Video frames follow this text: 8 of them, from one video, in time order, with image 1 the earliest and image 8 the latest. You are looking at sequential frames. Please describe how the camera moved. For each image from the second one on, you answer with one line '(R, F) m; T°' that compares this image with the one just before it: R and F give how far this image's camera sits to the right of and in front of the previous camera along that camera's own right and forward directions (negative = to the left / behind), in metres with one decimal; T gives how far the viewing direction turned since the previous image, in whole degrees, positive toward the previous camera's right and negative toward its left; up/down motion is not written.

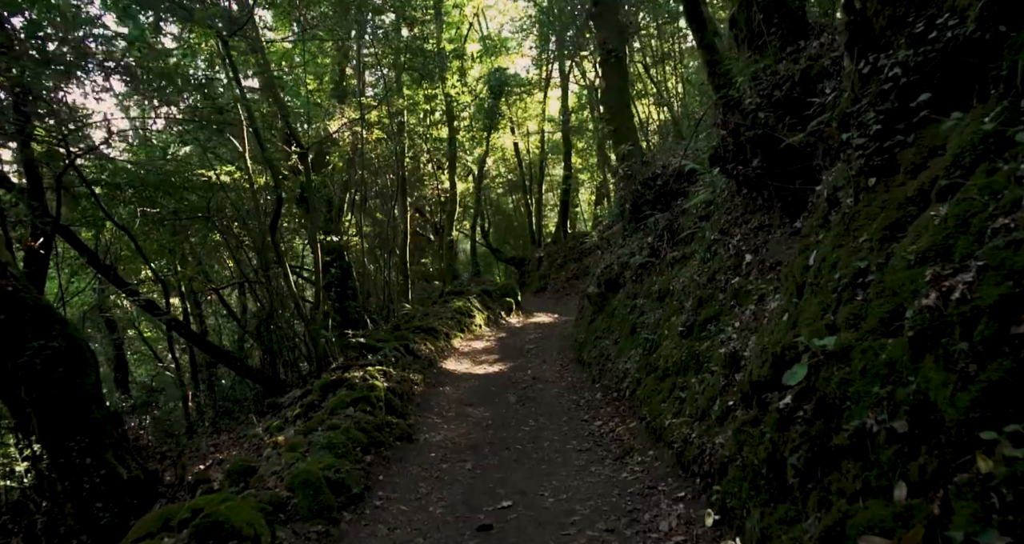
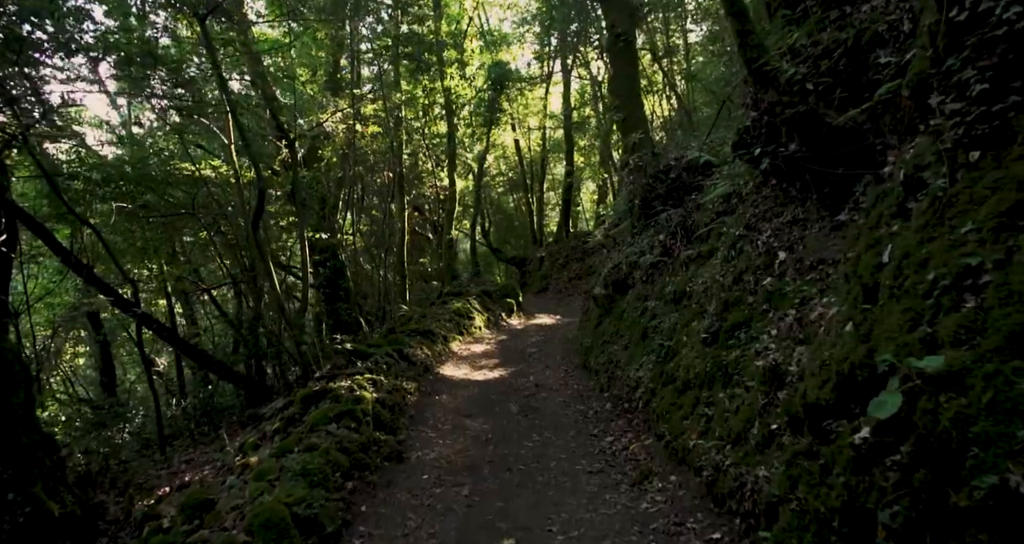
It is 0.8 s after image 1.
(0.0, +0.9) m; 0°
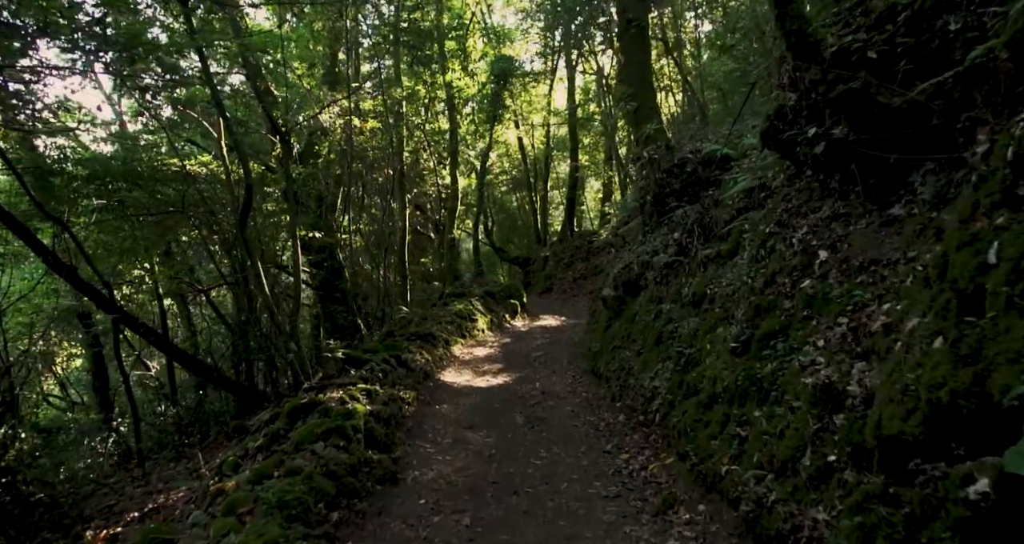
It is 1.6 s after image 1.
(0.0, +0.8) m; 0°
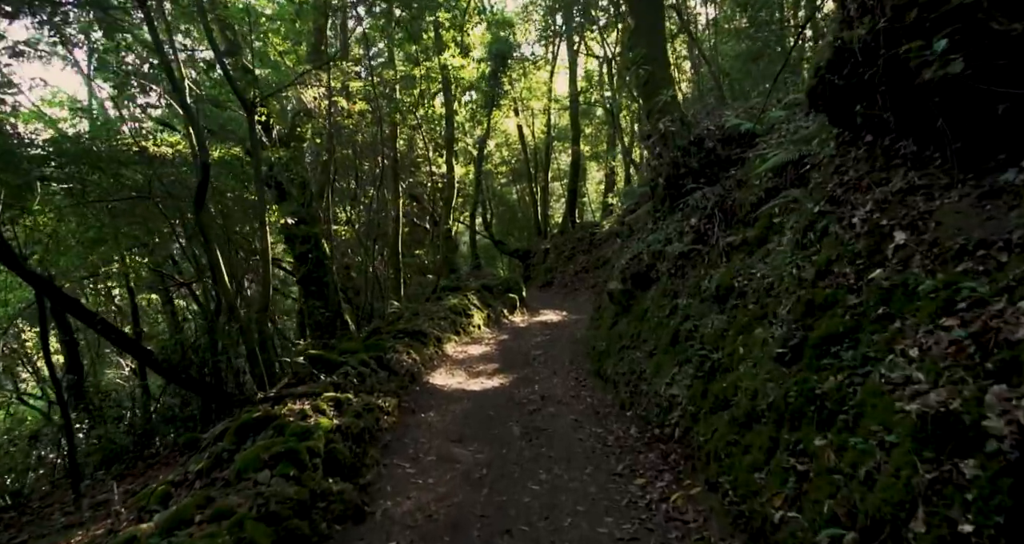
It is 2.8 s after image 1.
(+0.1, +1.4) m; 0°
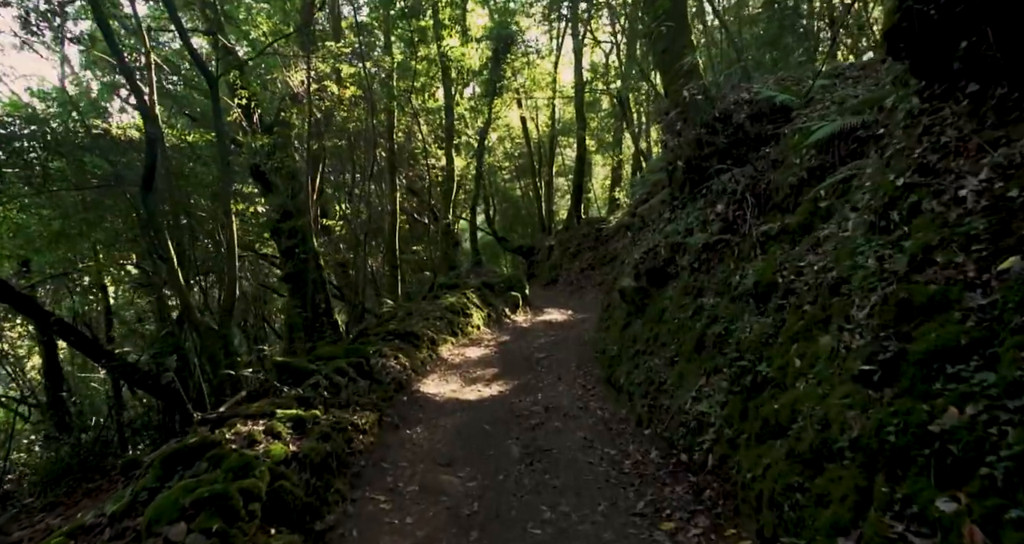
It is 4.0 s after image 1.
(+0.1, +1.4) m; 0°
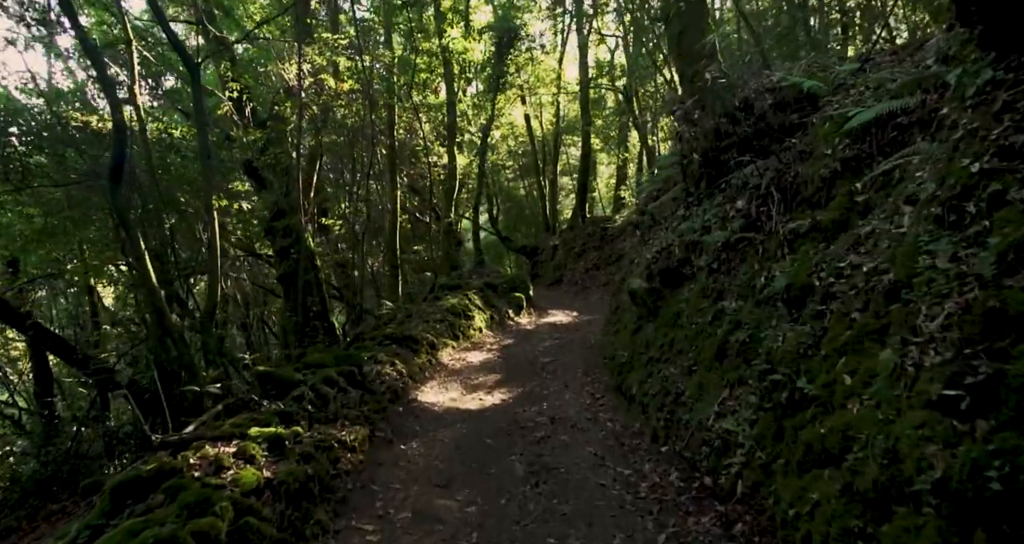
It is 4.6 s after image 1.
(0.0, +0.7) m; 0°
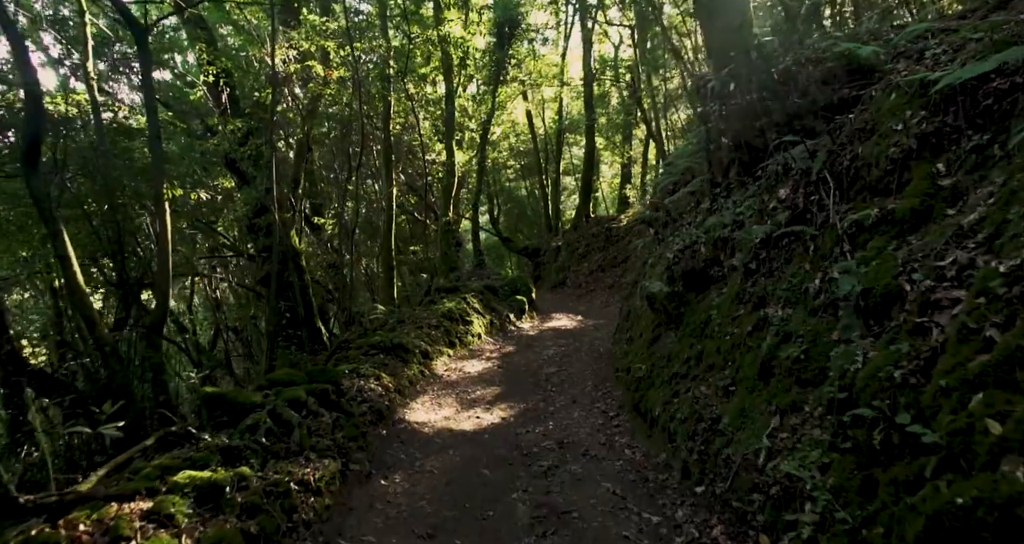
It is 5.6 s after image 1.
(0.0, +1.4) m; 0°
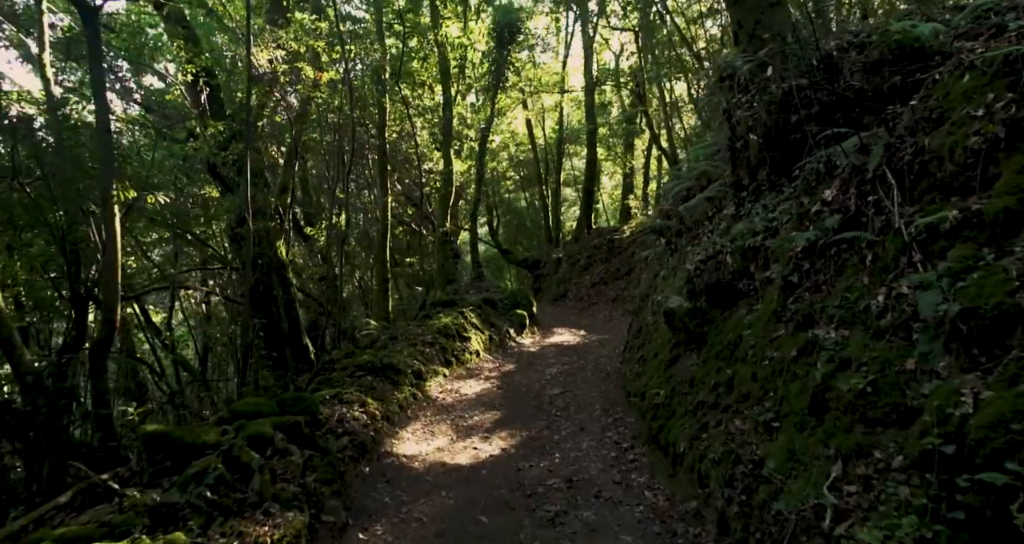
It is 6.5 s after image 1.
(0.0, +1.1) m; 0°
